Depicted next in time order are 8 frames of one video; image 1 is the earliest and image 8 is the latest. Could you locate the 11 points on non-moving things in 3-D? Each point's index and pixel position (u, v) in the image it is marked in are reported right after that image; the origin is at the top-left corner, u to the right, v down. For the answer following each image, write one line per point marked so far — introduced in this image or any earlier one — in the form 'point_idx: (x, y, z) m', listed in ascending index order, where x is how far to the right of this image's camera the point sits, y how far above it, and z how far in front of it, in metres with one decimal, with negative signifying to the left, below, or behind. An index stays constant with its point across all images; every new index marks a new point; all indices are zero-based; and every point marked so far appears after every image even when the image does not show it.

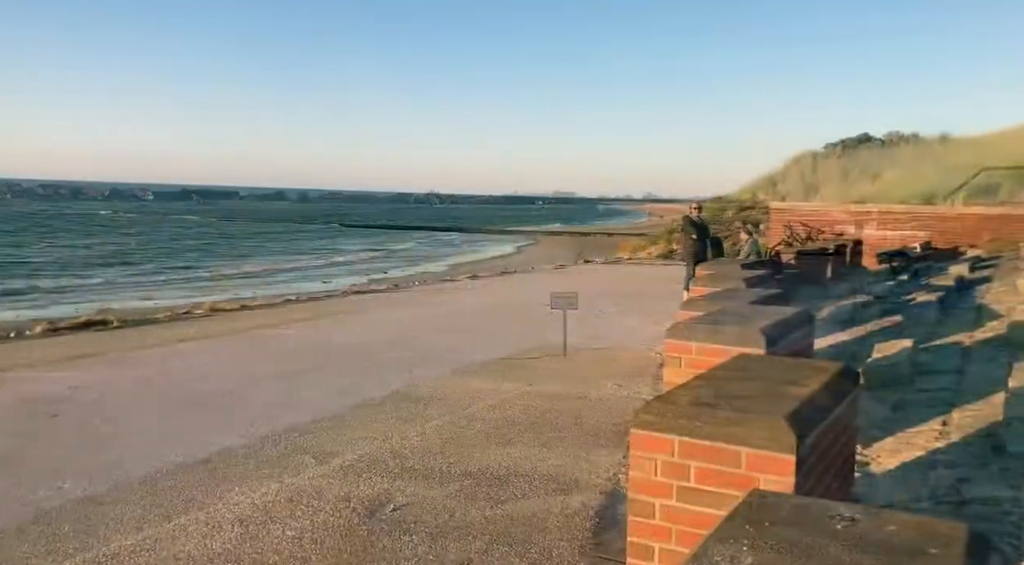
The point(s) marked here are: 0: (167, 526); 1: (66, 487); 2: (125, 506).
0: (-2.0, -1.4, +3.9) m
1: (-2.7, -1.3, +4.3) m
2: (-2.3, -1.3, +4.1) m
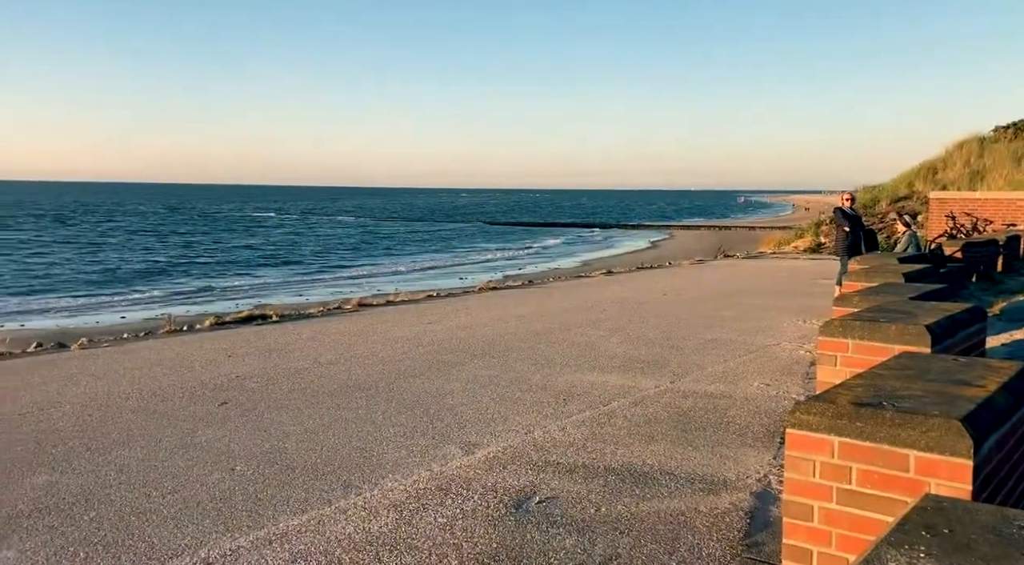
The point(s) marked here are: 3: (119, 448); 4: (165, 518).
0: (-1.1, -1.4, +4.1) m
1: (-1.8, -1.2, +4.6) m
2: (-1.4, -1.3, +4.3) m
3: (-2.6, -1.2, +4.8) m
4: (-2.1, -1.4, +4.1) m
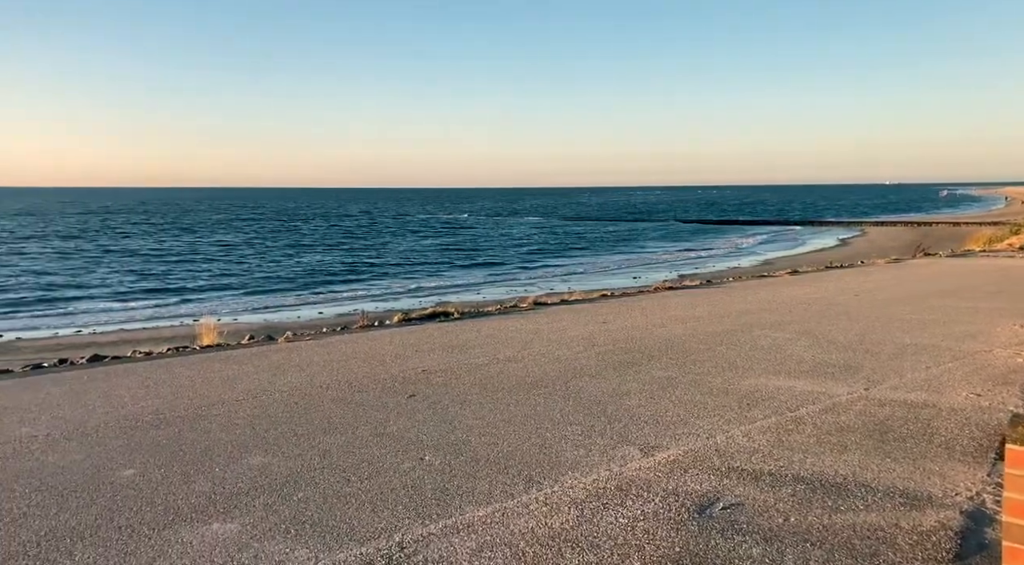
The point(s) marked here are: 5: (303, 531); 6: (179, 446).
0: (0.0, -1.4, +4.3) m
1: (-0.6, -1.2, +4.8) m
2: (-0.2, -1.3, +4.5) m
3: (-1.4, -1.1, +5.2) m
4: (-0.9, -1.4, +4.3) m
5: (-1.3, -1.5, +4.0) m
6: (-2.4, -1.2, +5.1) m
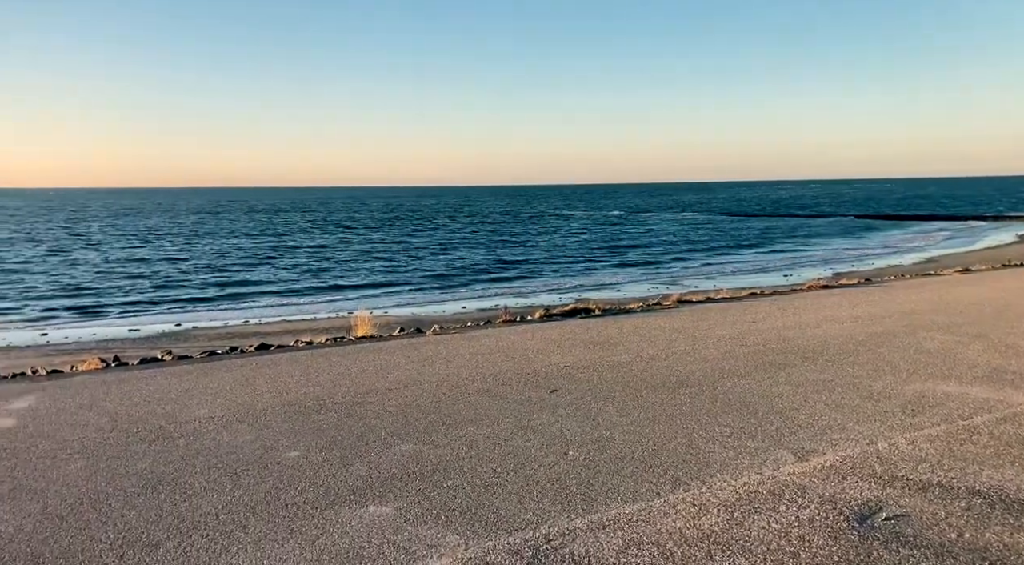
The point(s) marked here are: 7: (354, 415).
0: (+0.9, -1.3, +4.2) m
1: (+0.4, -1.2, +4.8) m
2: (+0.7, -1.3, +4.5) m
3: (-0.3, -1.1, +5.3) m
4: (0.0, -1.4, +4.4) m
5: (-0.4, -1.4, +4.2) m
6: (-1.3, -1.2, +5.4) m
7: (-1.3, -1.1, +5.7) m
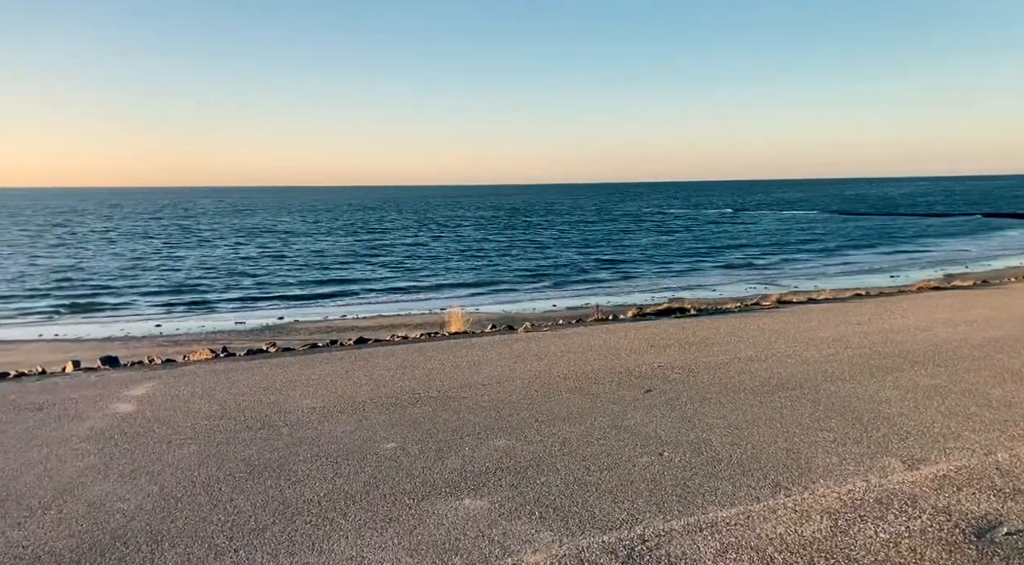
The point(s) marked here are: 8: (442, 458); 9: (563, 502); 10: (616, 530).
0: (+1.5, -1.3, +4.1) m
1: (+1.0, -1.2, +4.8) m
2: (+1.3, -1.3, +4.4) m
3: (+0.4, -1.1, +5.3) m
4: (+0.6, -1.3, +4.4) m
5: (+0.2, -1.4, +4.2) m
6: (-0.6, -1.1, +5.5) m
7: (-0.5, -1.1, +5.9) m
8: (-0.5, -1.3, +5.0) m
9: (+0.3, -1.4, +4.3) m
10: (+0.6, -1.4, +4.0) m
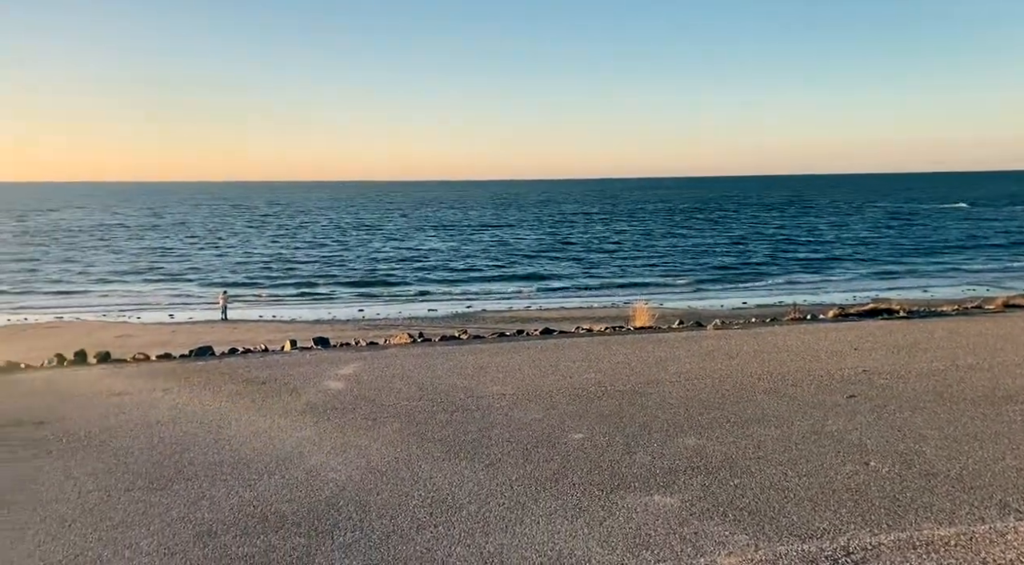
0: (+2.6, -1.4, +3.8) m
1: (+2.3, -1.2, +4.5) m
2: (+2.5, -1.3, +4.1) m
3: (+1.8, -1.1, +5.2) m
4: (+1.8, -1.3, +4.3) m
5: (+1.4, -1.4, +4.2) m
6: (+0.9, -1.1, +5.6) m
7: (+1.0, -1.0, +5.9) m
8: (+0.9, -1.2, +5.0) m
9: (+1.5, -1.4, +4.3) m
10: (+1.8, -1.4, +3.9) m
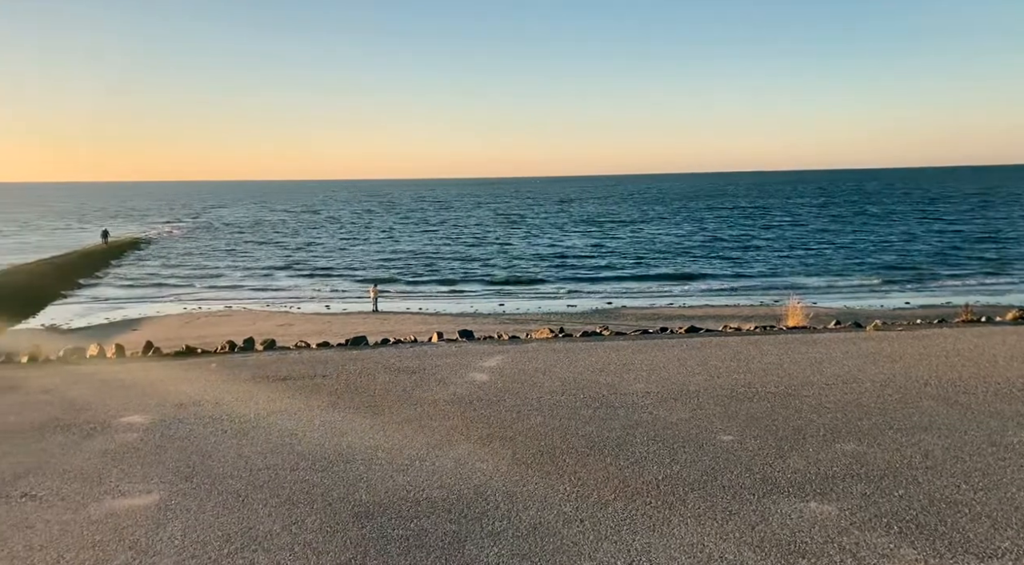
0: (+3.4, -1.4, +3.4) m
1: (+3.3, -1.2, +4.1) m
2: (+3.4, -1.3, +3.7) m
3: (+2.9, -1.1, +4.9) m
4: (+2.7, -1.3, +4.0) m
5: (+2.3, -1.4, +3.9) m
6: (+2.0, -1.1, +5.5) m
7: (+2.2, -1.0, +5.7) m
8: (+1.9, -1.2, +4.9) m
9: (+2.4, -1.4, +4.0) m
10: (+2.6, -1.5, +3.6) m
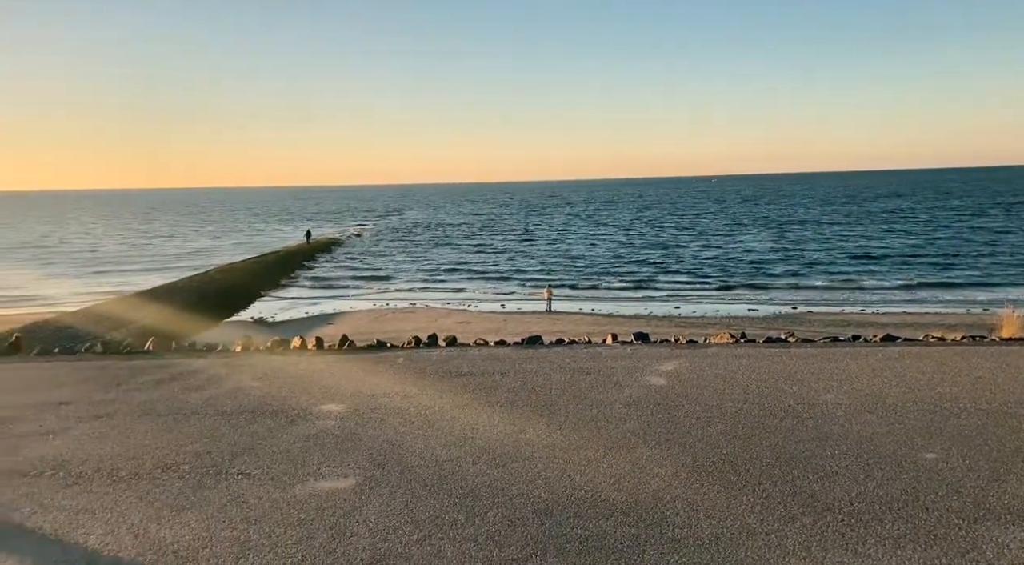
0: (+4.3, -1.4, +2.7) m
1: (+4.3, -1.2, +3.4) m
2: (+4.3, -1.3, +3.0) m
3: (+4.1, -1.1, +4.3) m
4: (+3.7, -1.4, +3.4) m
5: (+3.3, -1.5, +3.5) m
6: (+3.4, -1.1, +5.1) m
7: (+3.7, -1.1, +5.2) m
8: (+3.2, -1.3, +4.5) m
9: (+3.5, -1.4, +3.5) m
10: (+3.5, -1.5, +3.1) m
